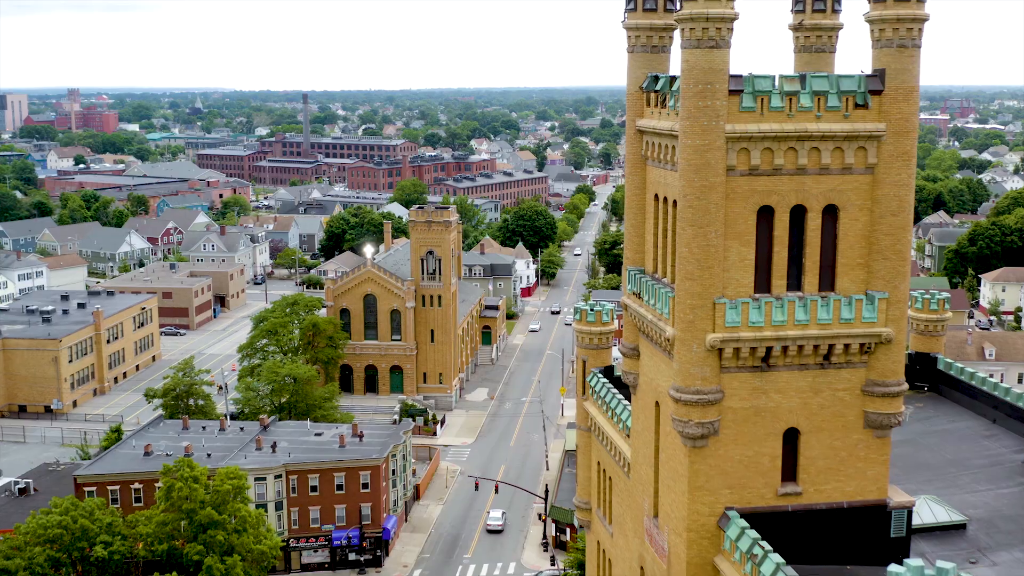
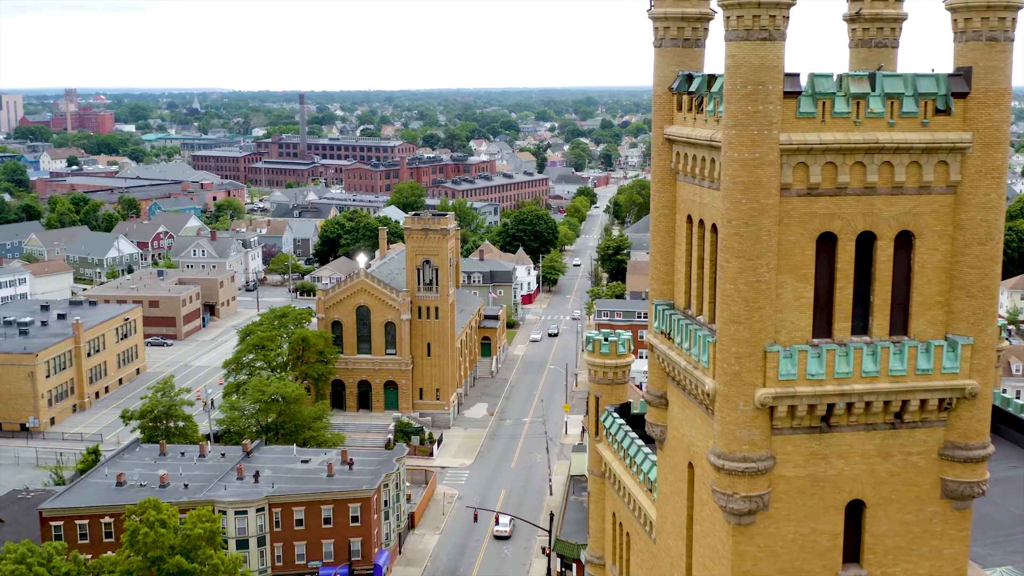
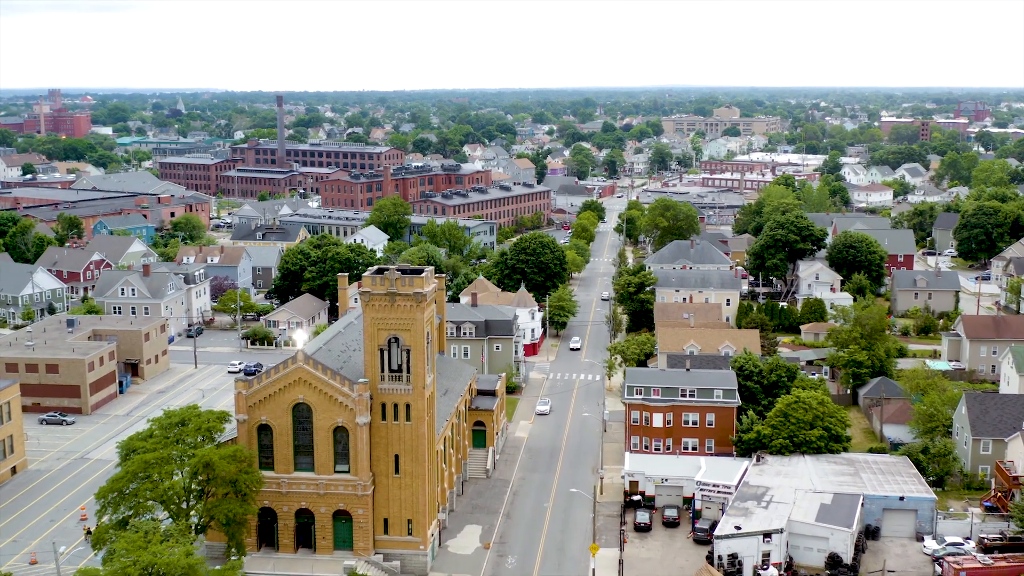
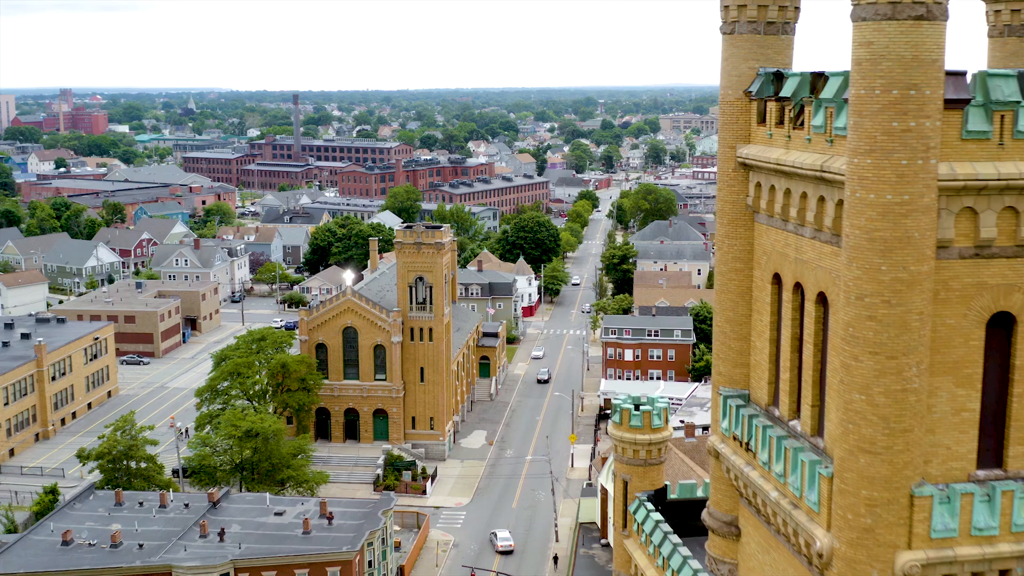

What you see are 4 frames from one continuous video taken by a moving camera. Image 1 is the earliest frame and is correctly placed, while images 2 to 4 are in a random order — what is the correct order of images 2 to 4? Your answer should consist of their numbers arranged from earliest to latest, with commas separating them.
2, 4, 3
